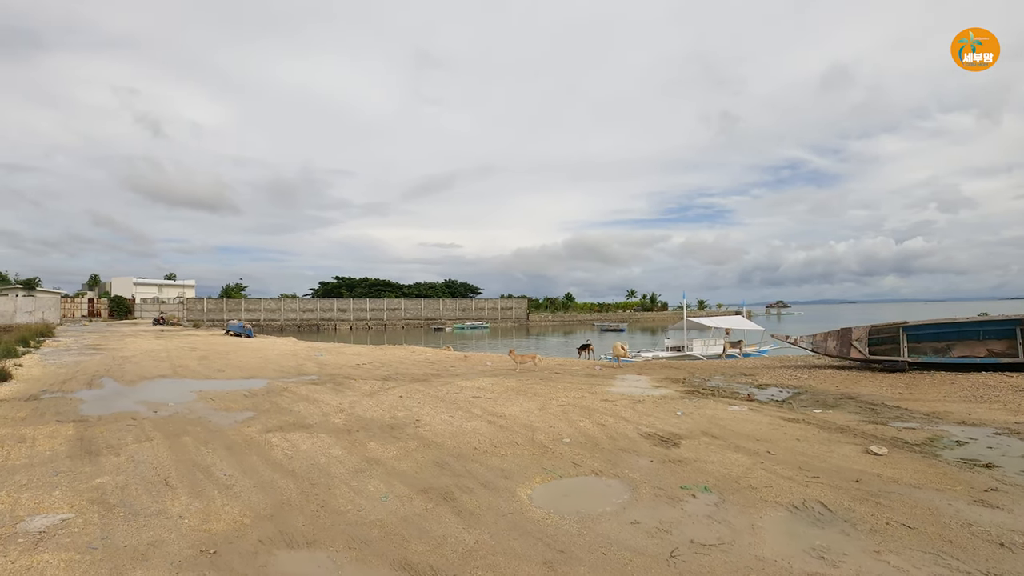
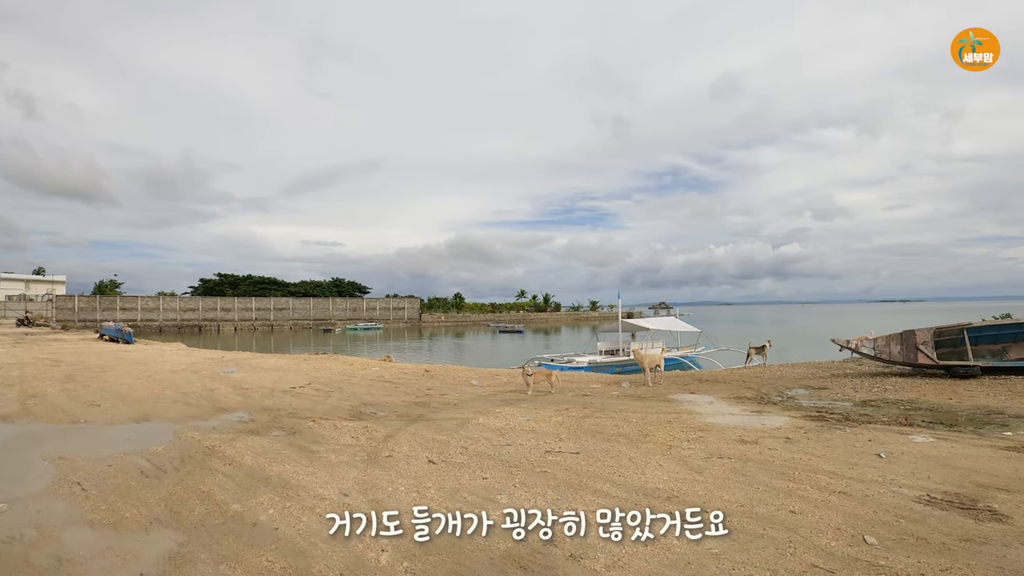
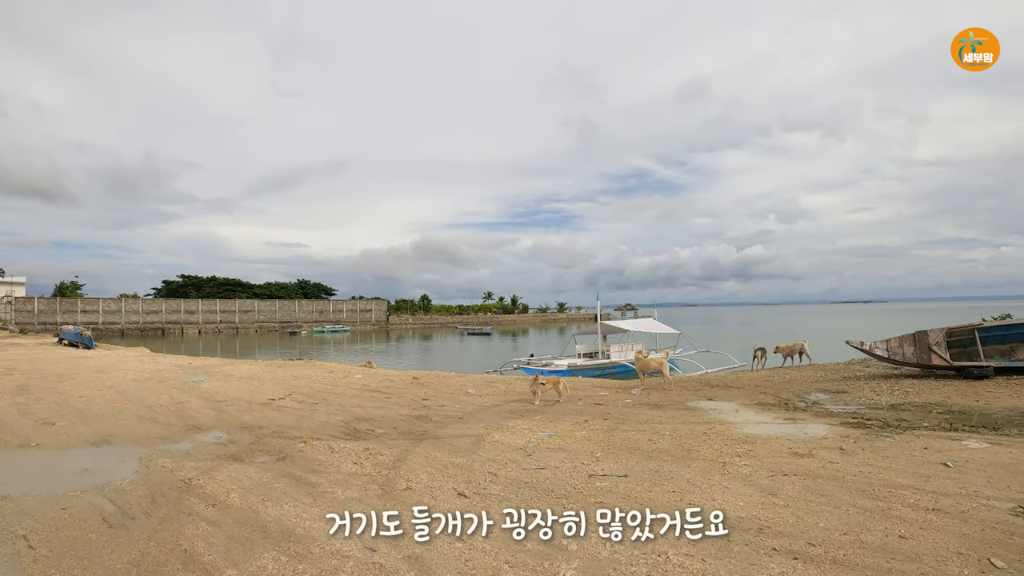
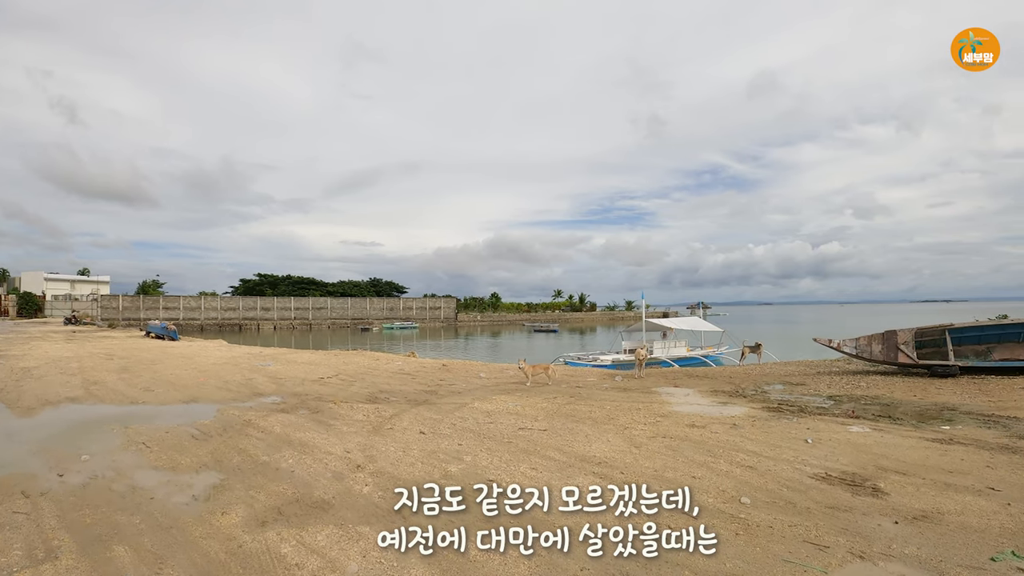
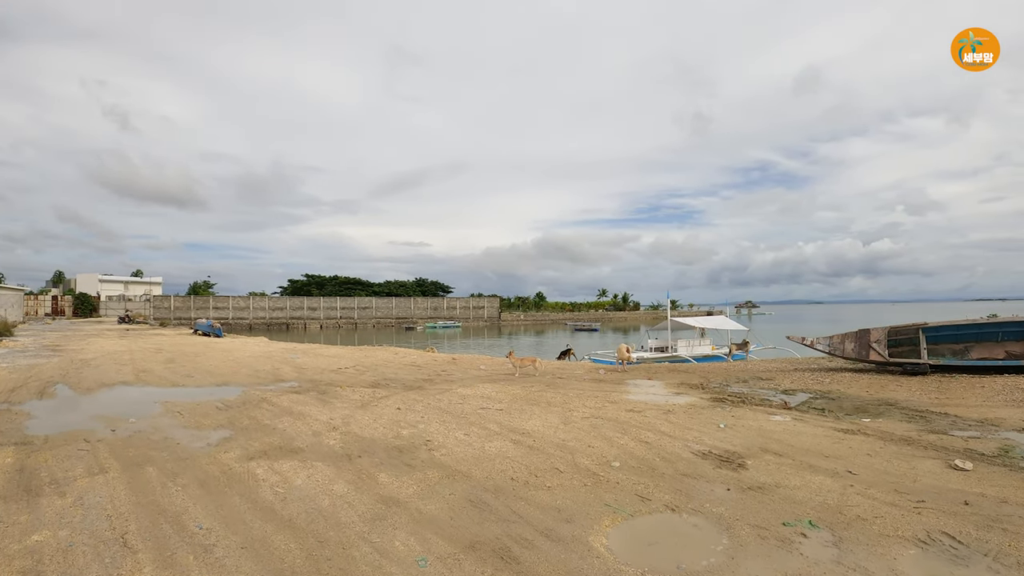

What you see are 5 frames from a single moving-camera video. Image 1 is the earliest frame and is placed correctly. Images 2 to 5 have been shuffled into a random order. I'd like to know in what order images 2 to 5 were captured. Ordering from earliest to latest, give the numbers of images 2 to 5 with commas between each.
5, 4, 2, 3
